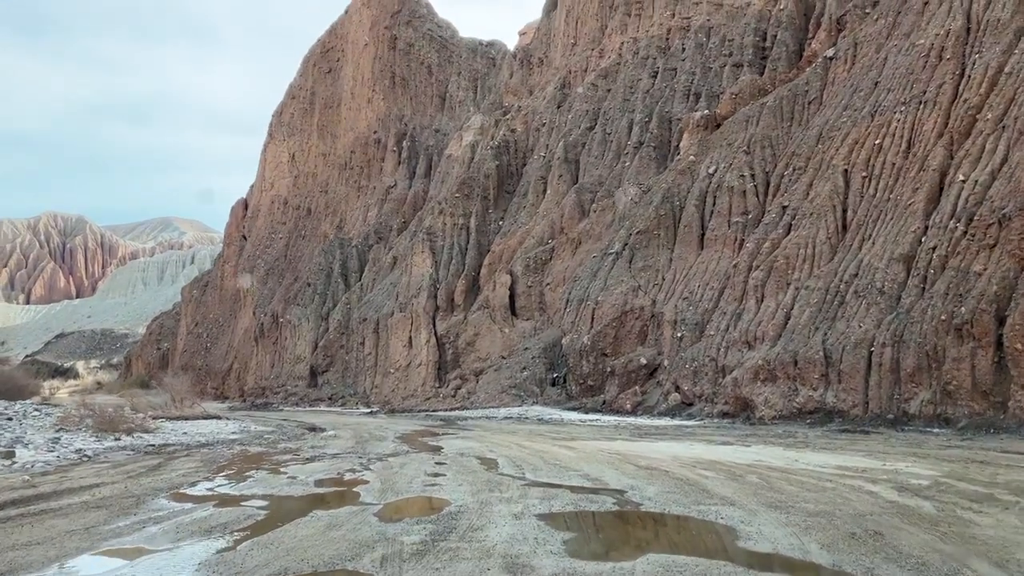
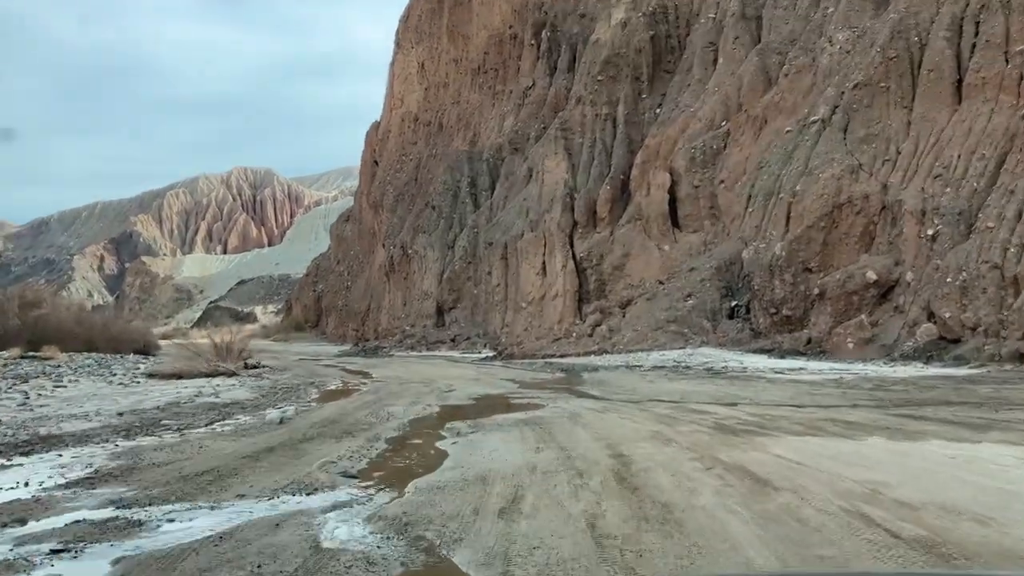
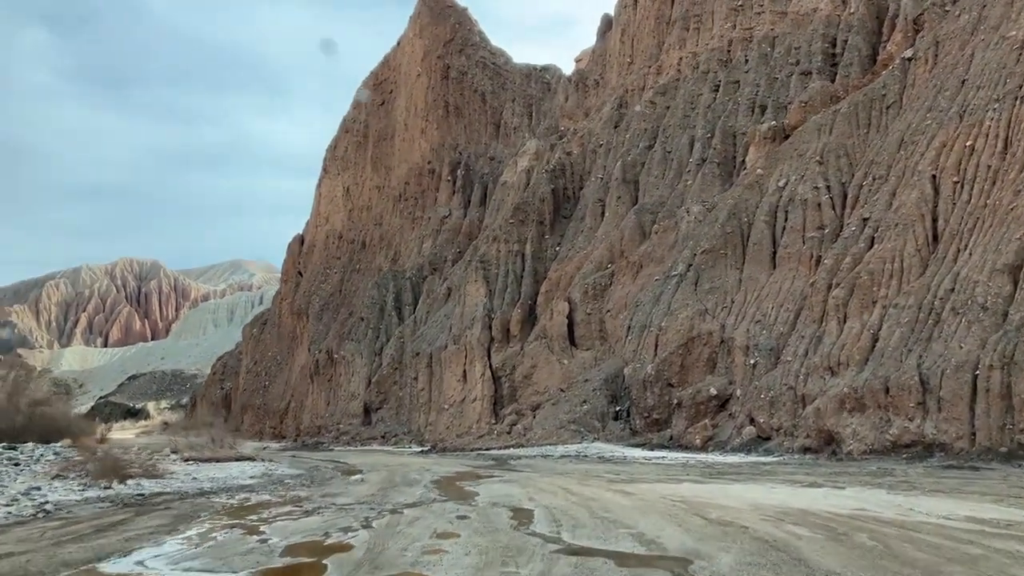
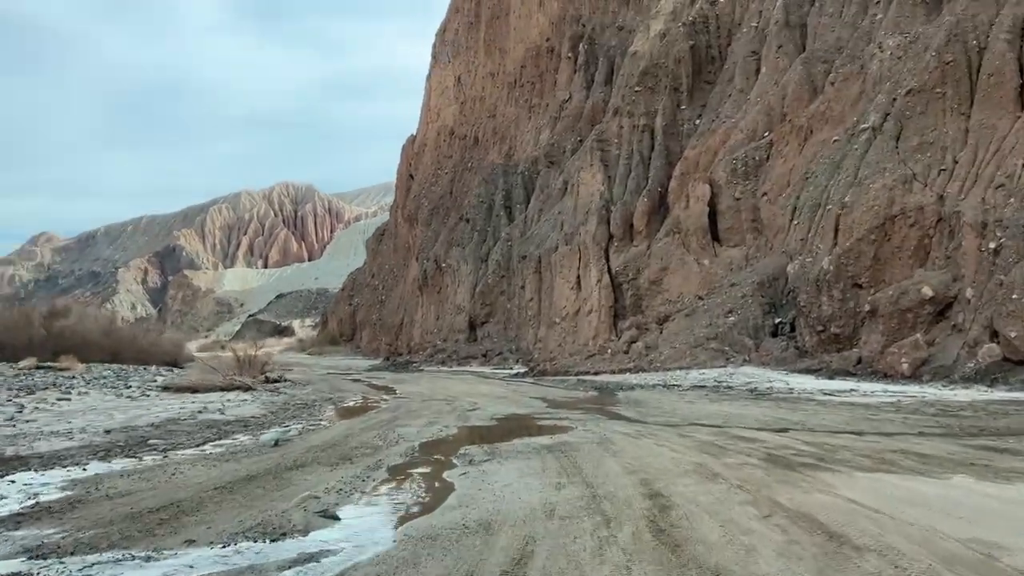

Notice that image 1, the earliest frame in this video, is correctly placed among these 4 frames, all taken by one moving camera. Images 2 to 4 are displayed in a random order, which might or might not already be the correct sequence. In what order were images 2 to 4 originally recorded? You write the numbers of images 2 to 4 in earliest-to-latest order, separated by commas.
3, 2, 4
